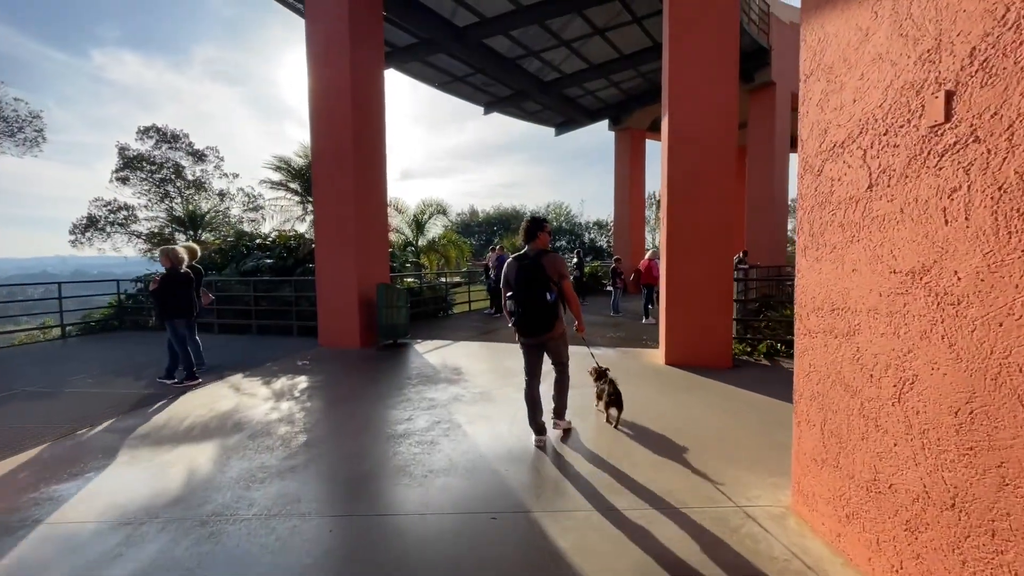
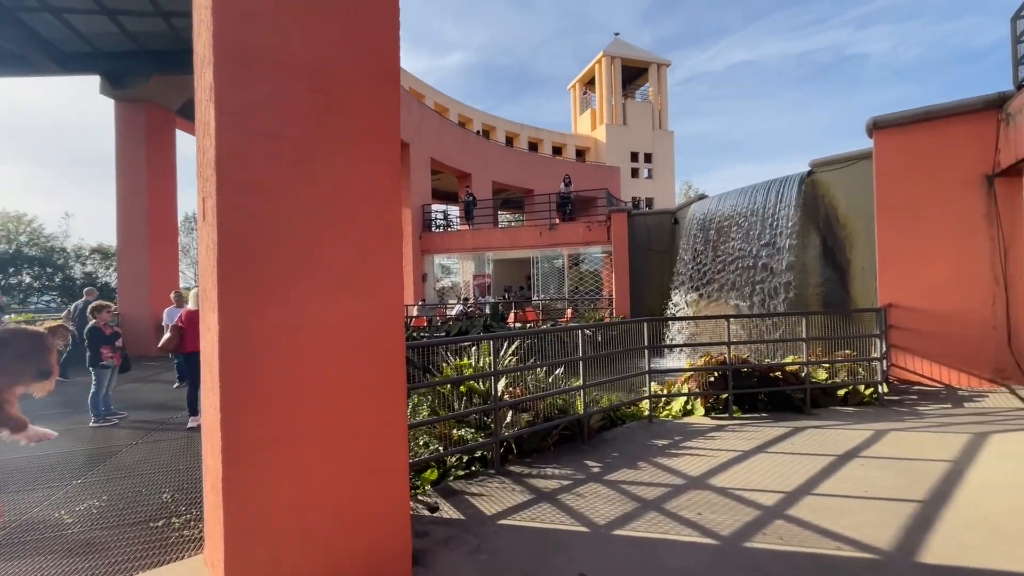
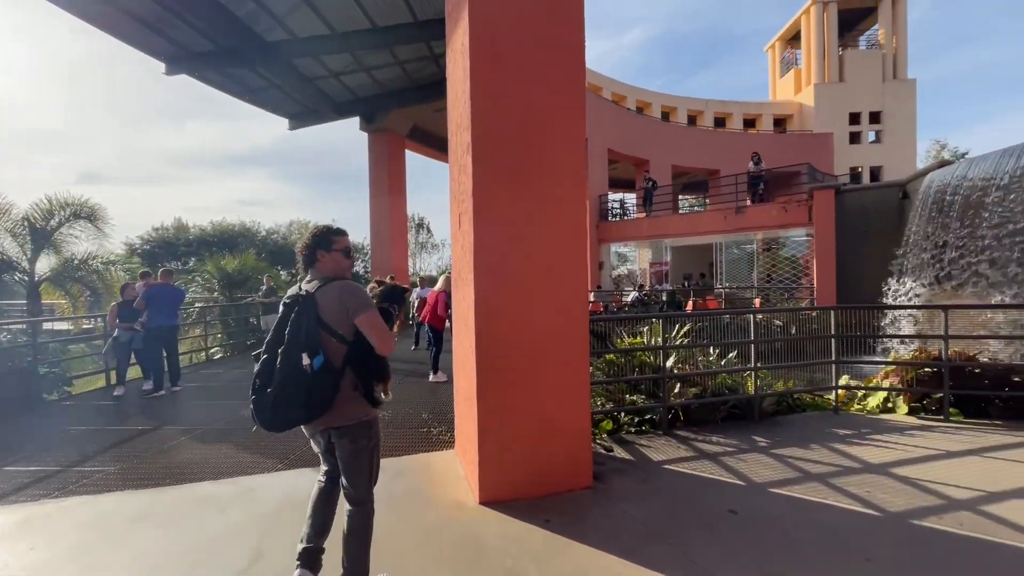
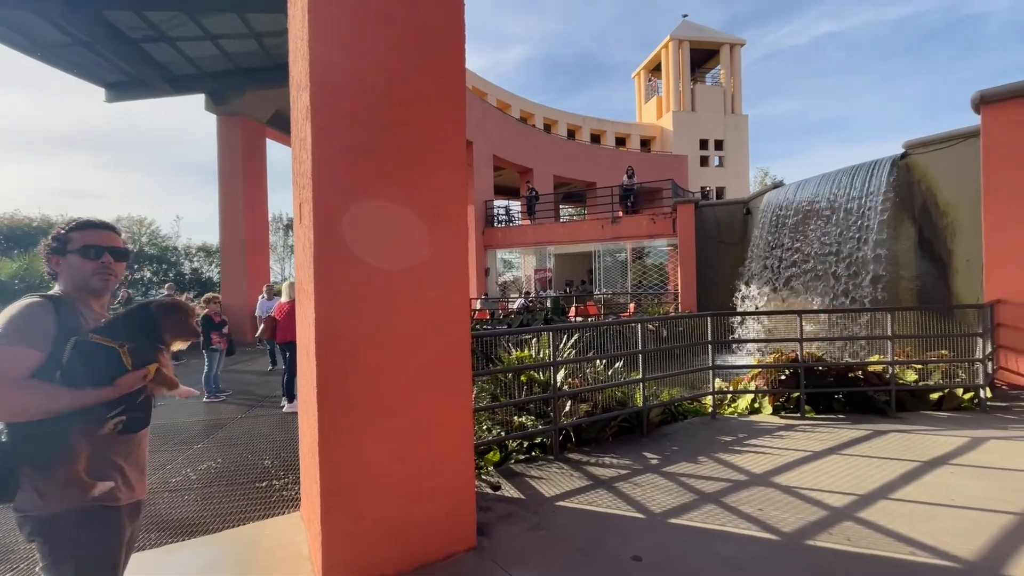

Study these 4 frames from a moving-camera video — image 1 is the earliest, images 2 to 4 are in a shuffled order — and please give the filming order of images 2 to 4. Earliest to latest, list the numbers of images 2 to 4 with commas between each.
3, 4, 2
